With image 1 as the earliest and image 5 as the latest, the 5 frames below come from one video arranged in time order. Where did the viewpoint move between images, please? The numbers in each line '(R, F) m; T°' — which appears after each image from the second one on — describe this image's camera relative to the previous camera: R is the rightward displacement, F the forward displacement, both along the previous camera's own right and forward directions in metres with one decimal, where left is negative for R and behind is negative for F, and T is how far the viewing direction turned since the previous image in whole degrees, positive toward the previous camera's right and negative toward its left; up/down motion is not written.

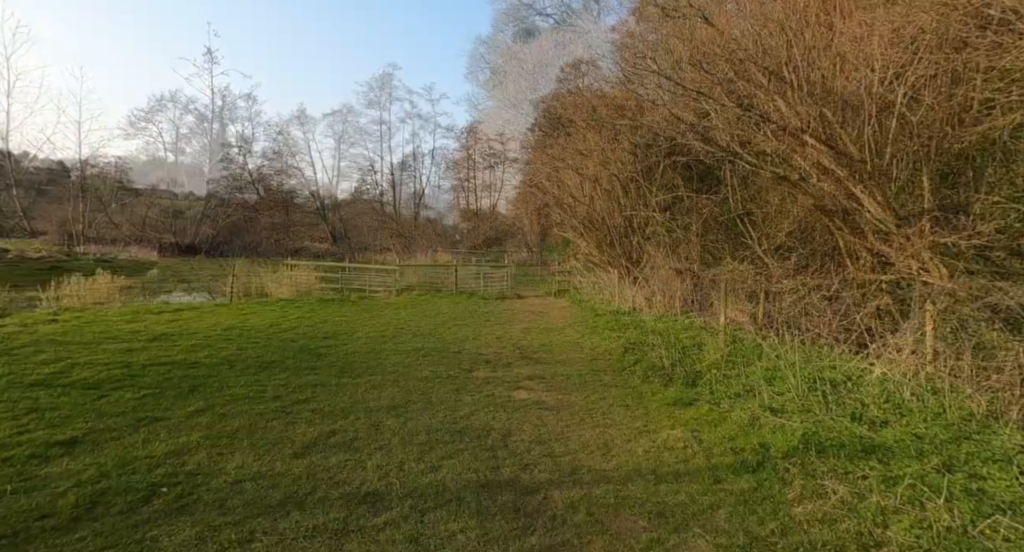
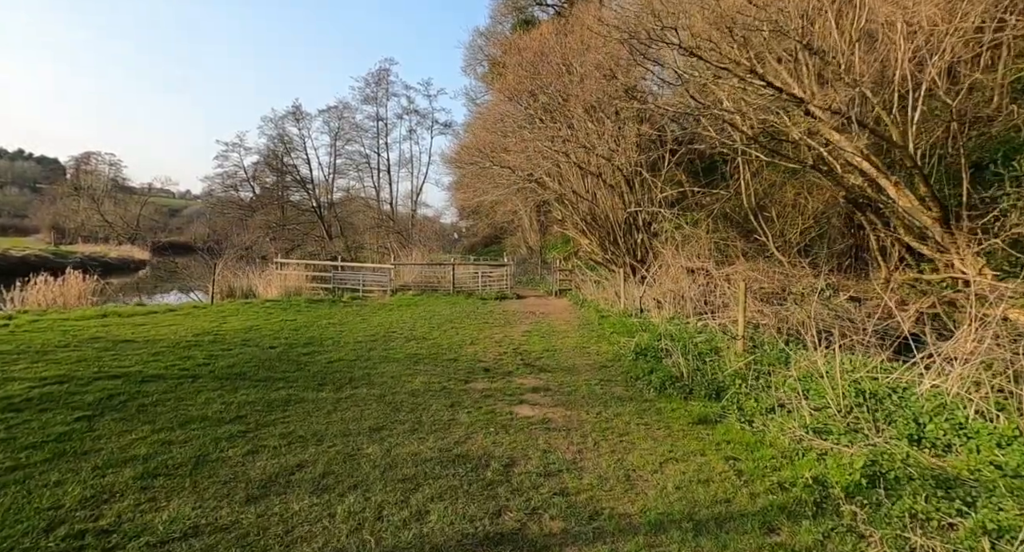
(0.0, +0.8) m; 0°
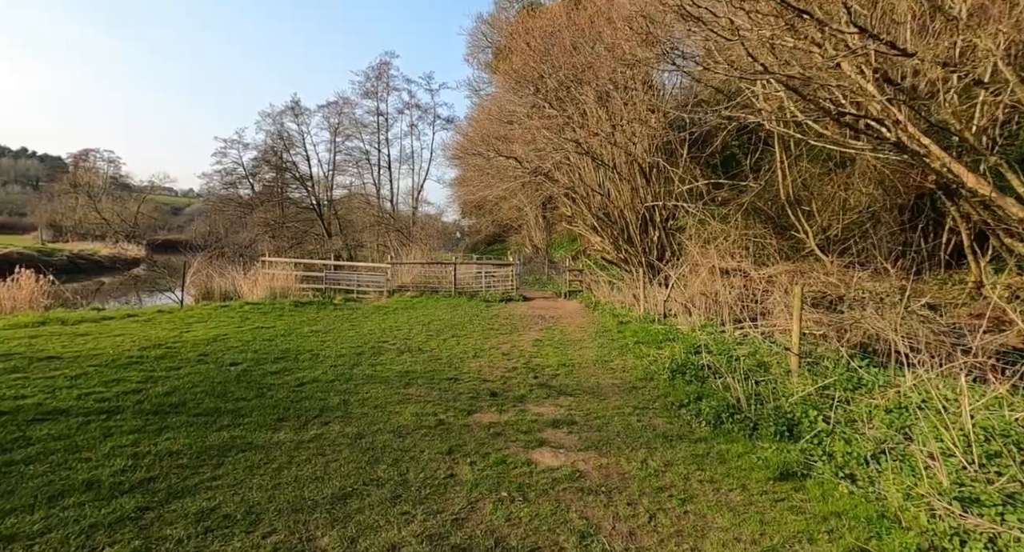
(-0.1, +1.4) m; 0°
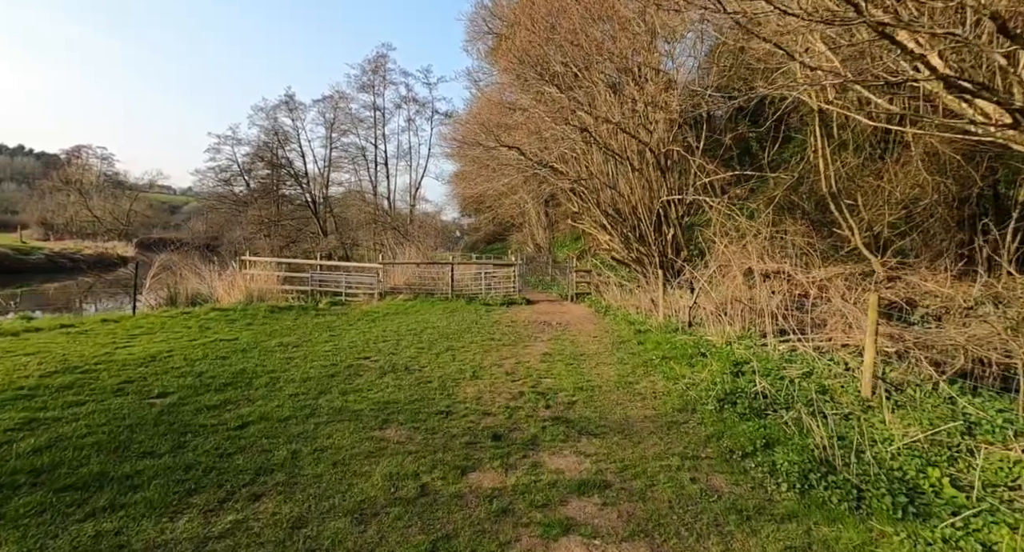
(-0.1, +1.4) m; 0°
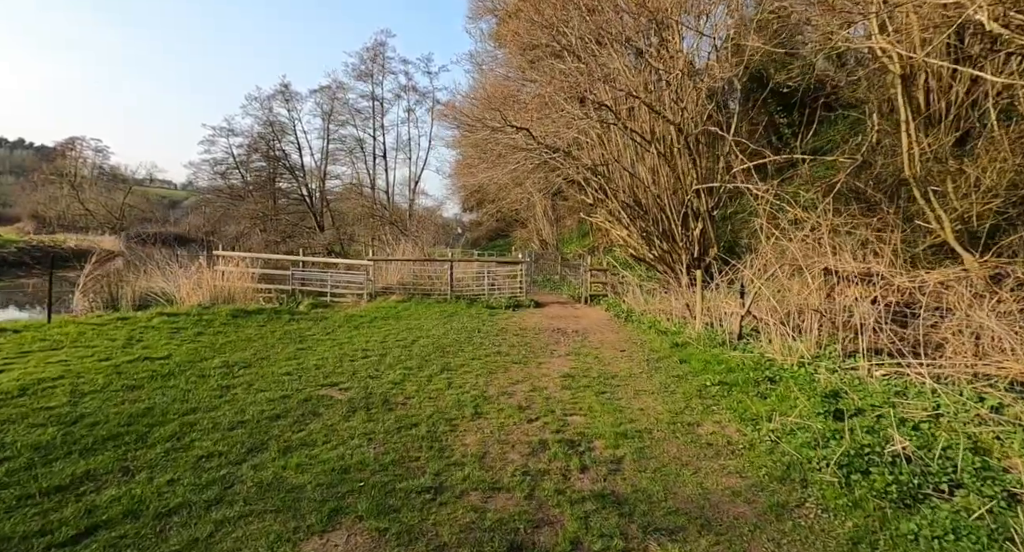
(-0.1, +1.9) m; 0°
